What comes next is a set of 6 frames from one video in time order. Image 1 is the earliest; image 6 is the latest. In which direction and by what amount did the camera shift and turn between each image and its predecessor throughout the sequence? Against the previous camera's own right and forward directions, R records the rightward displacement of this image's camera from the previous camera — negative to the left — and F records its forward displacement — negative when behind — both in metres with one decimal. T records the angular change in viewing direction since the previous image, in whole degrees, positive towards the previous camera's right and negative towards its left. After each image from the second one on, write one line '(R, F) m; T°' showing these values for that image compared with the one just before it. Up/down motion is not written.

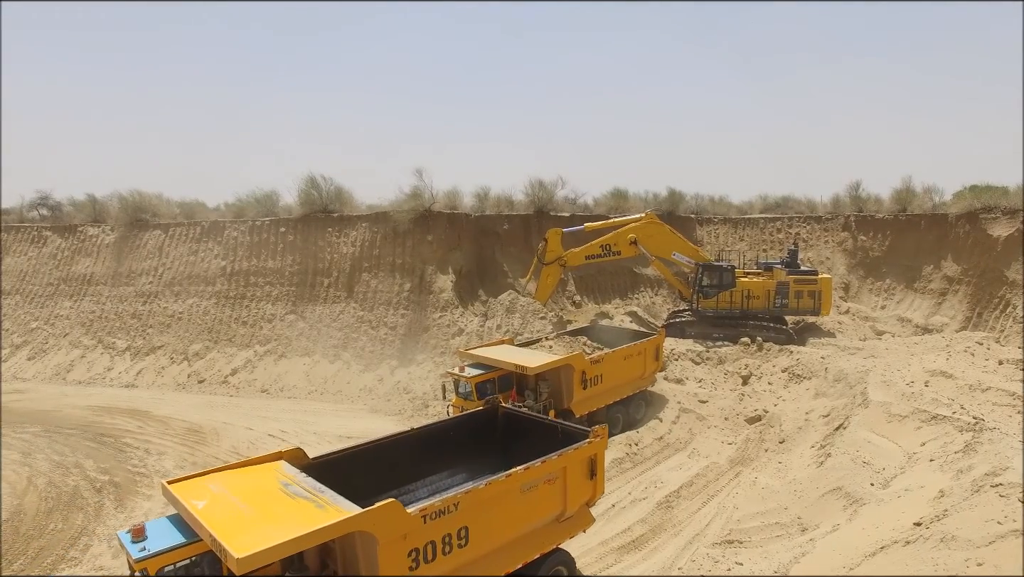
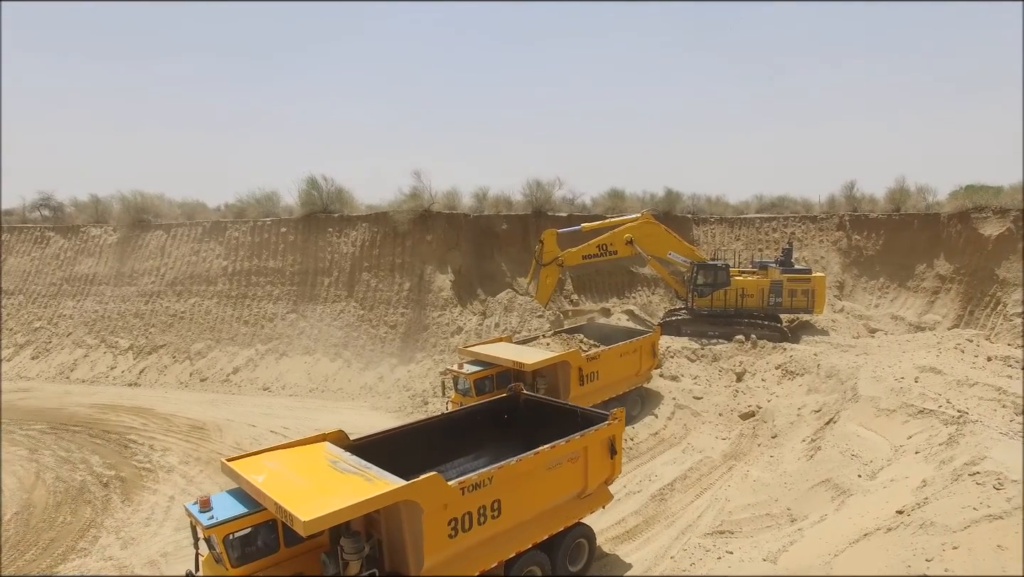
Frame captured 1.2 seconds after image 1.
(0.0, -0.2) m; 0°
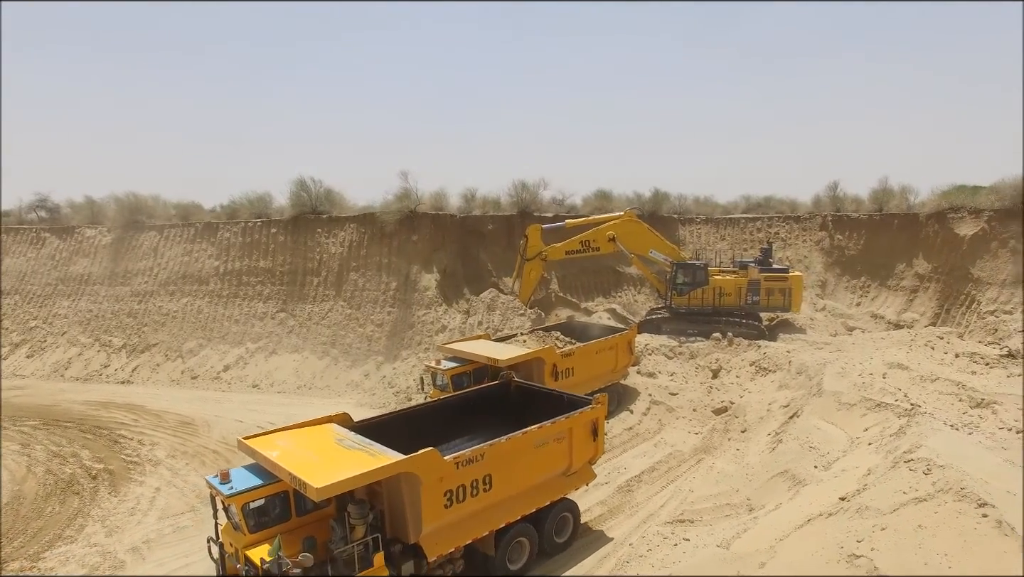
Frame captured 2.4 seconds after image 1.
(+0.4, -0.3) m; 0°
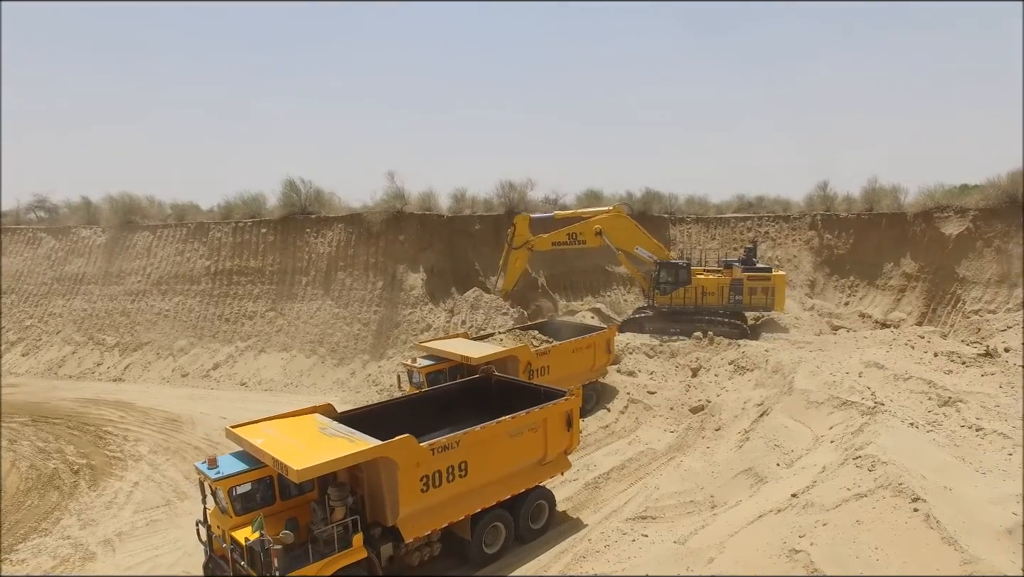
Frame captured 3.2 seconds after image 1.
(+0.6, -0.1) m; -1°
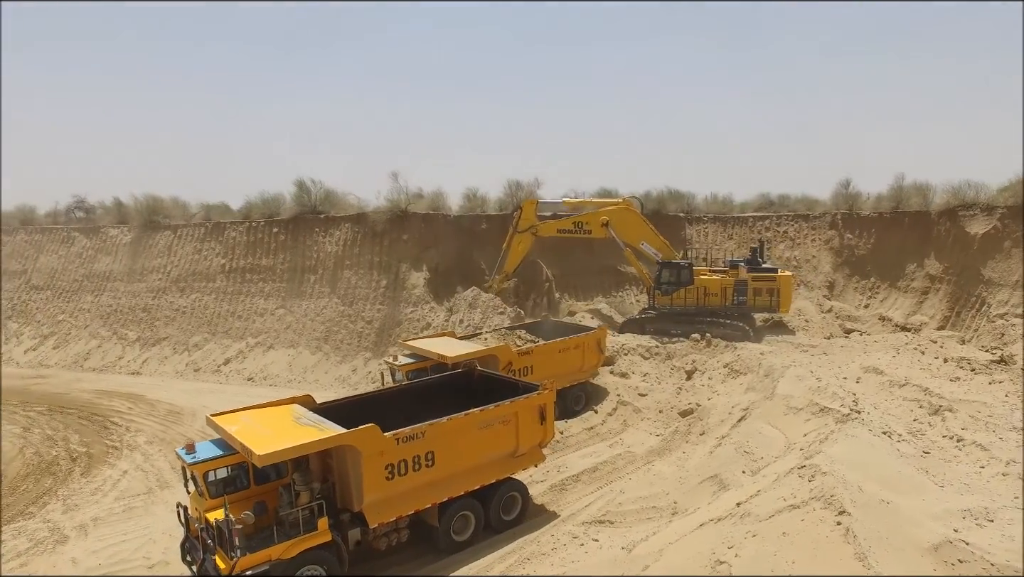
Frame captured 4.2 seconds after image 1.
(+1.1, +0.1) m; -4°
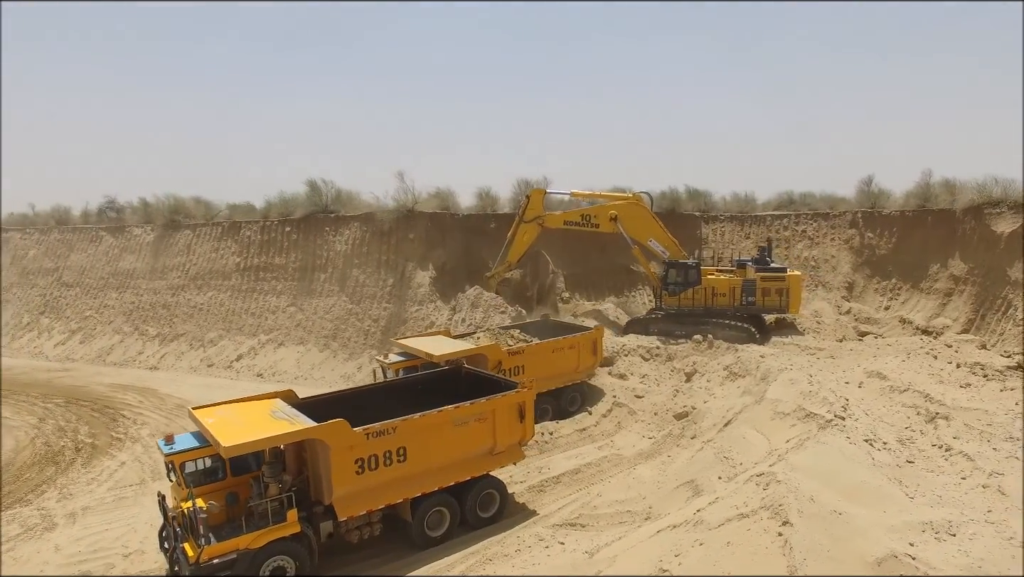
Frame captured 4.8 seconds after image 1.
(+0.8, +0.1) m; -3°
